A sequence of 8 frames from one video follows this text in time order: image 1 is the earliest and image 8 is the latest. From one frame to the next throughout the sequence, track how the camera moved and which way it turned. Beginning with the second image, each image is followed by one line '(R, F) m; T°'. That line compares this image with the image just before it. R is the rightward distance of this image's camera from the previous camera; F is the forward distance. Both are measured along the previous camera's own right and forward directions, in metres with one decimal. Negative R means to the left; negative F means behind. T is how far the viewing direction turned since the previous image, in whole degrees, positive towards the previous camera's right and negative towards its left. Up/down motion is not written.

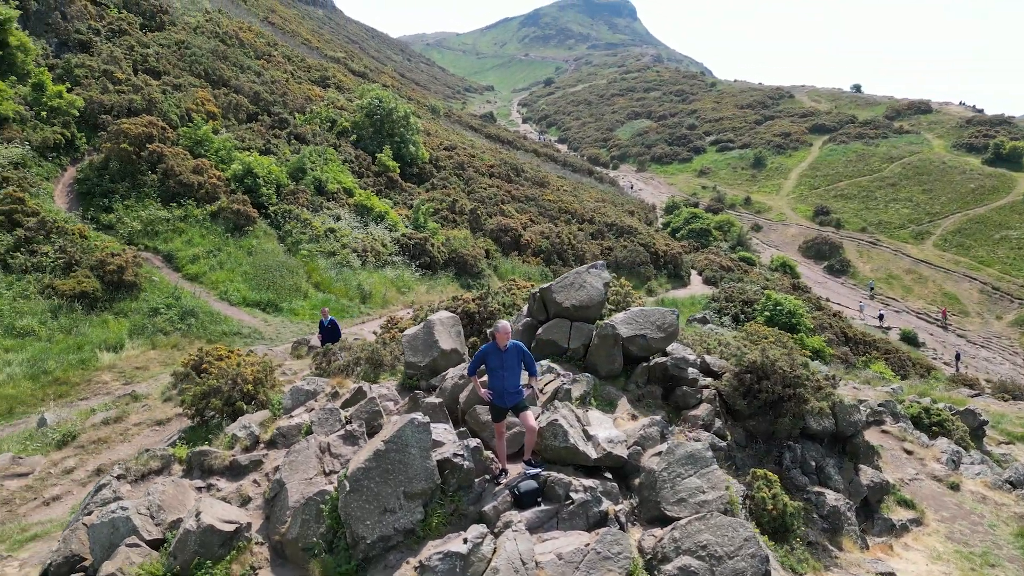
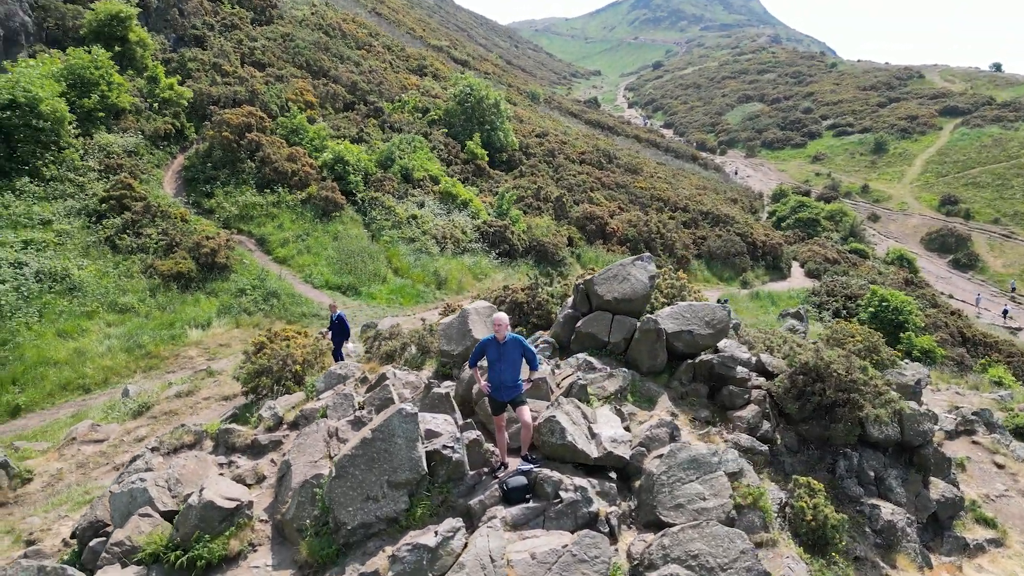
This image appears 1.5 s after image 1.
(+0.7, +0.1) m; -8°
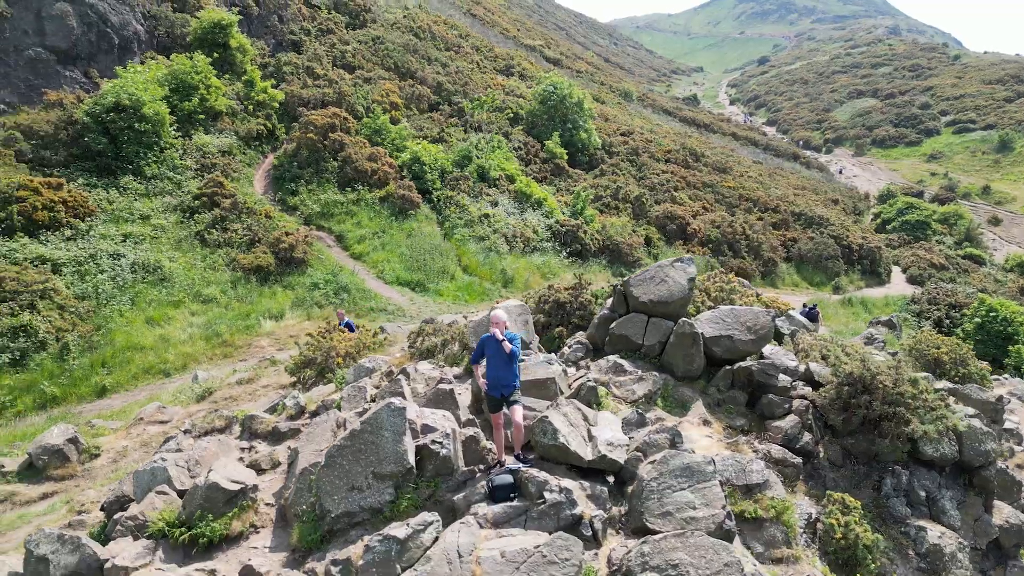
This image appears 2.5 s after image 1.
(+0.7, 0.0) m; -7°
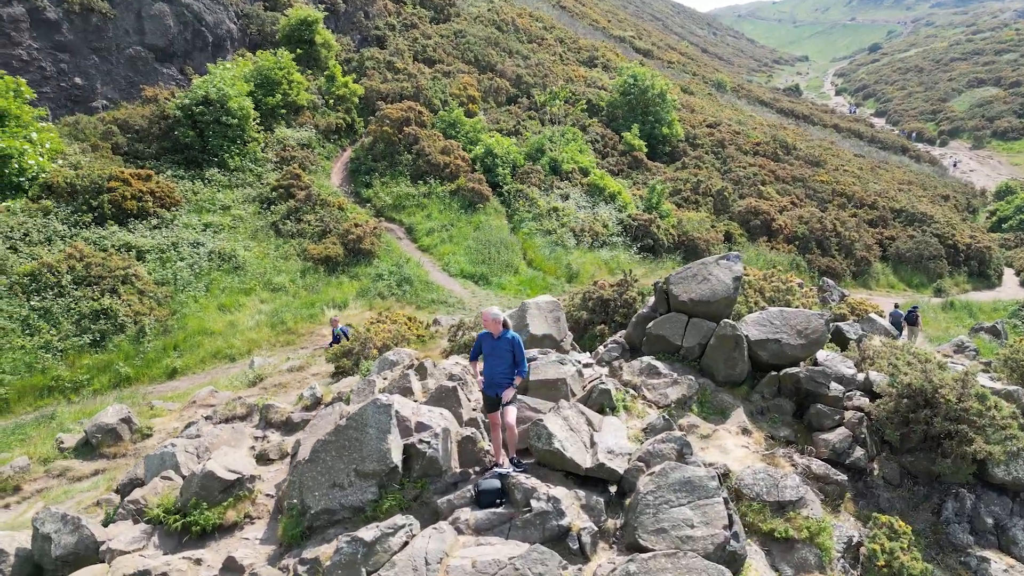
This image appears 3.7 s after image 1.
(+0.6, +0.3) m; -7°
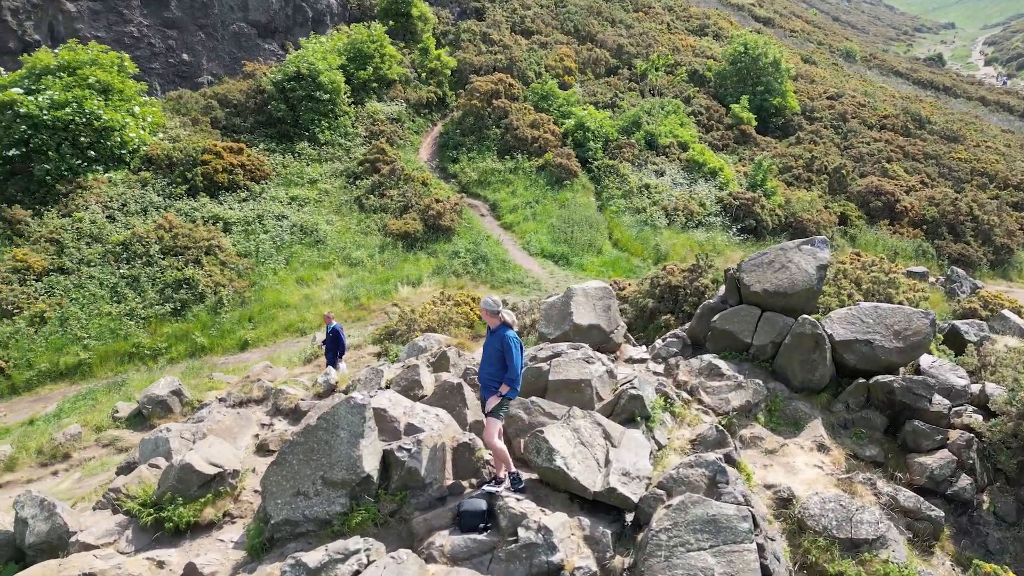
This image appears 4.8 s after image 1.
(+0.6, +0.8) m; -8°
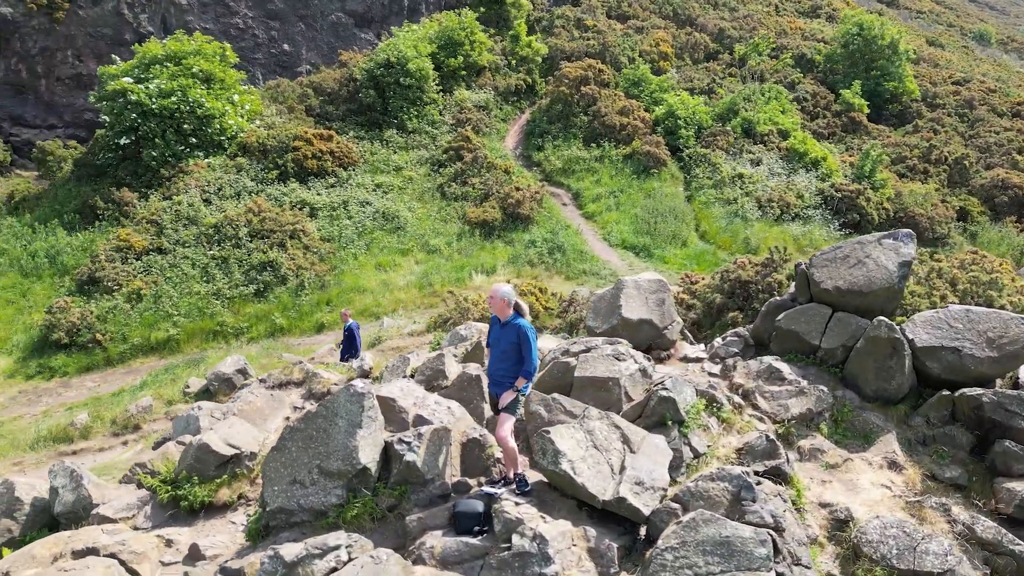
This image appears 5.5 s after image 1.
(+0.4, +0.3) m; -8°
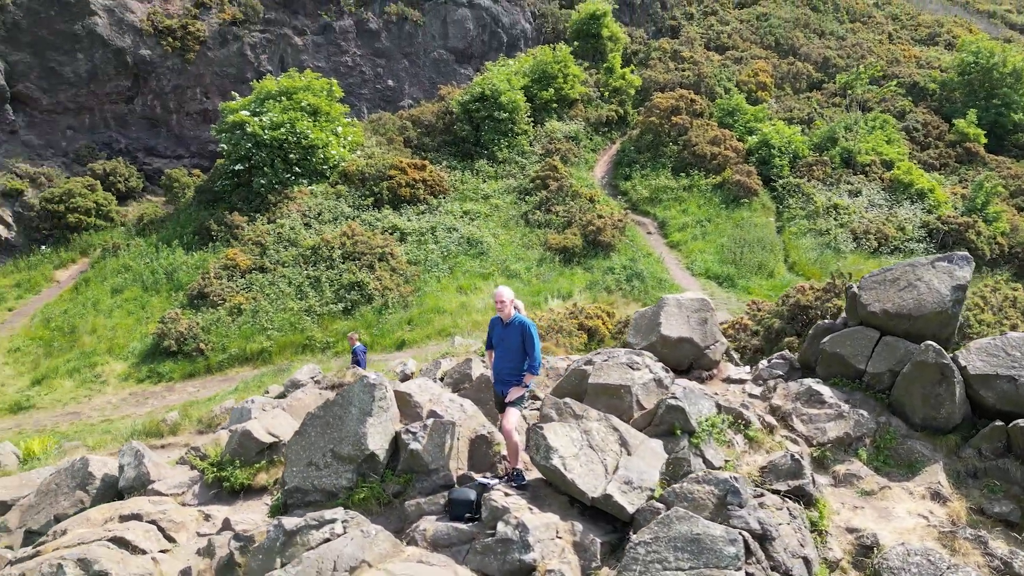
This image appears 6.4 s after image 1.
(+0.5, -0.2) m; -8°
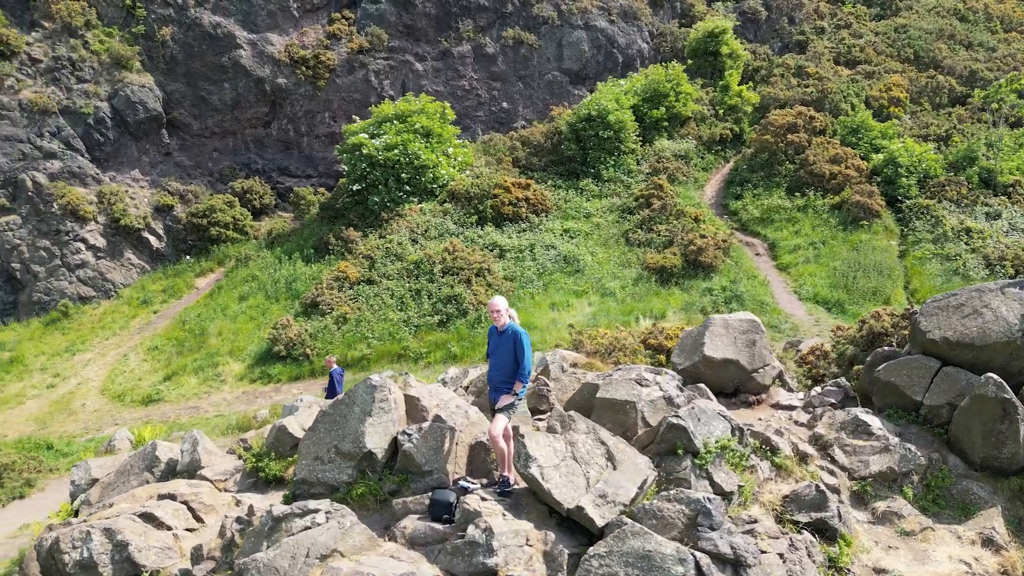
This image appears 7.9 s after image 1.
(+0.7, 0.0) m; -10°
